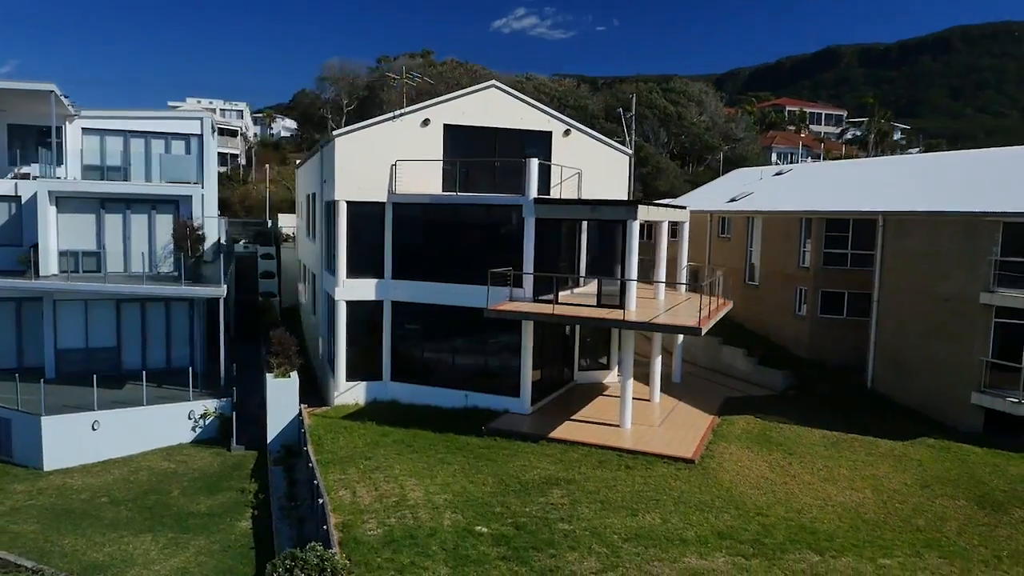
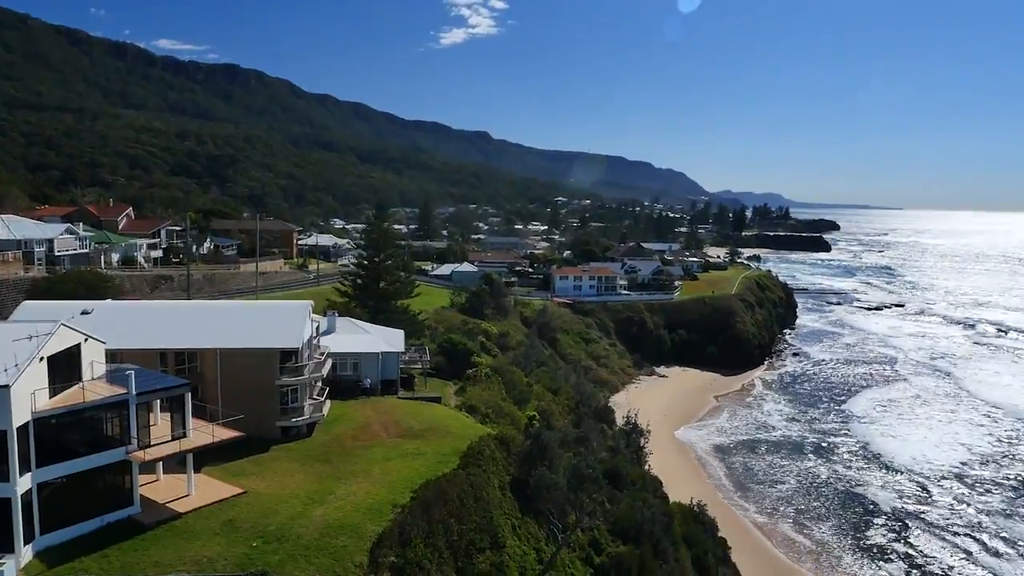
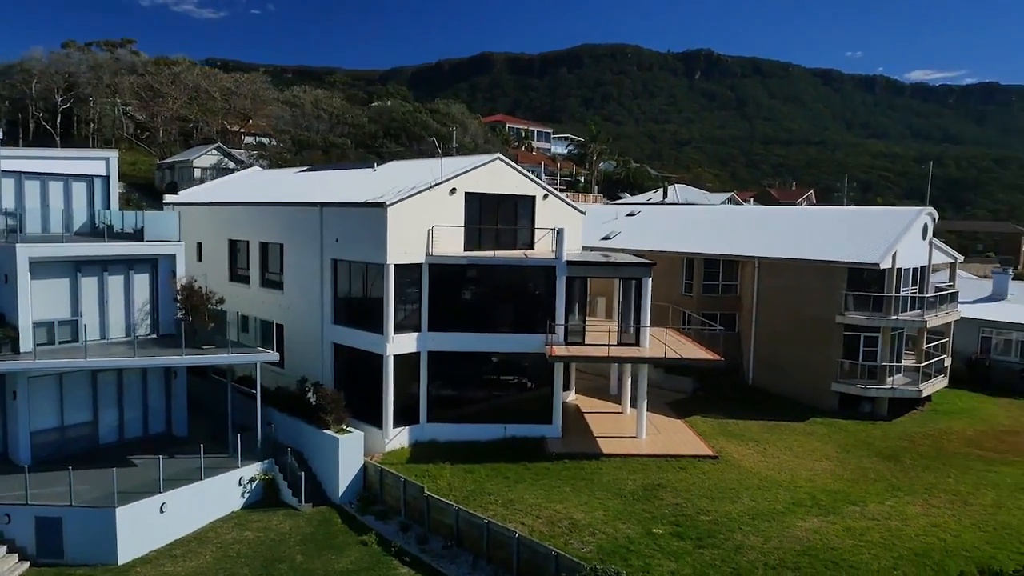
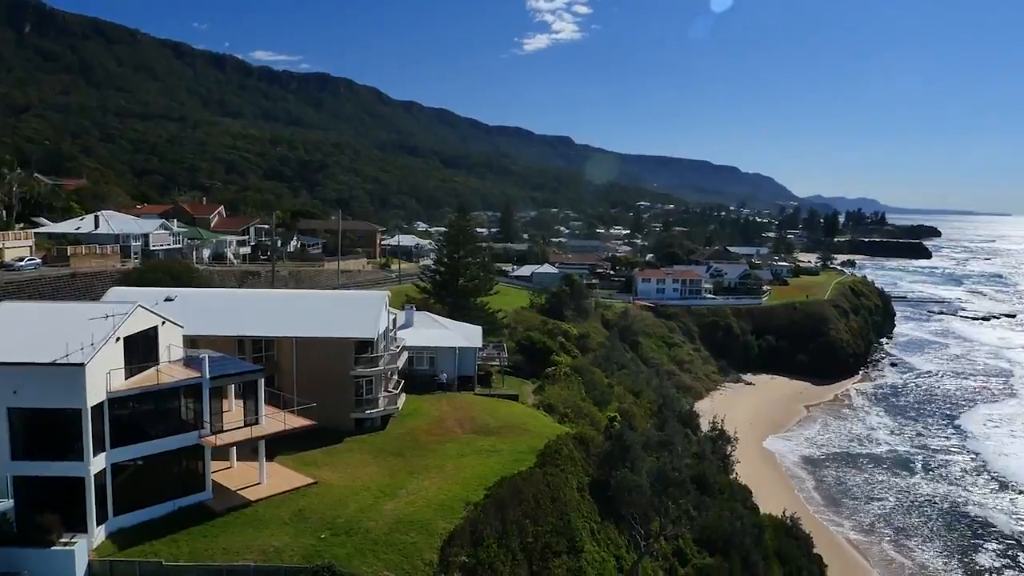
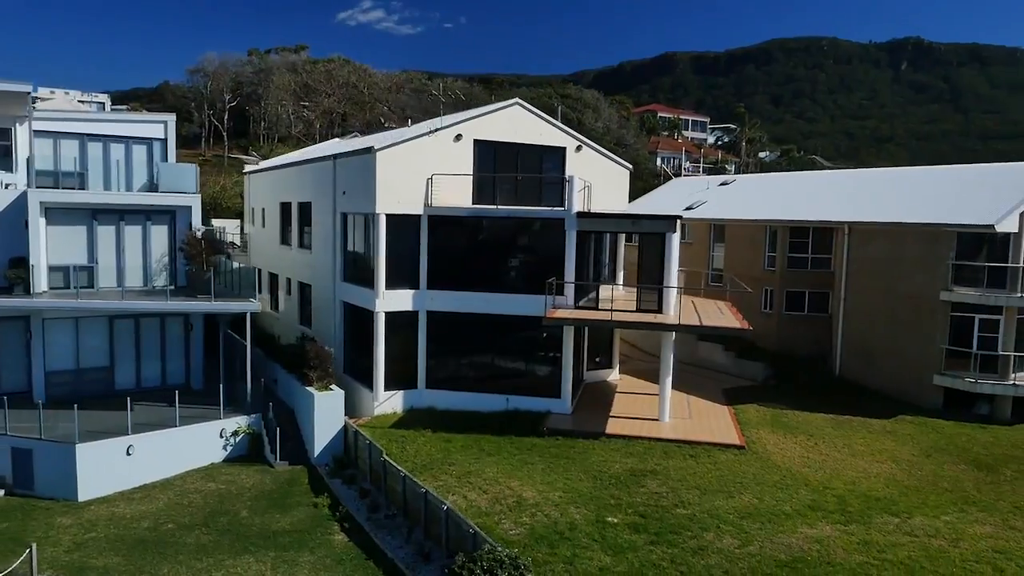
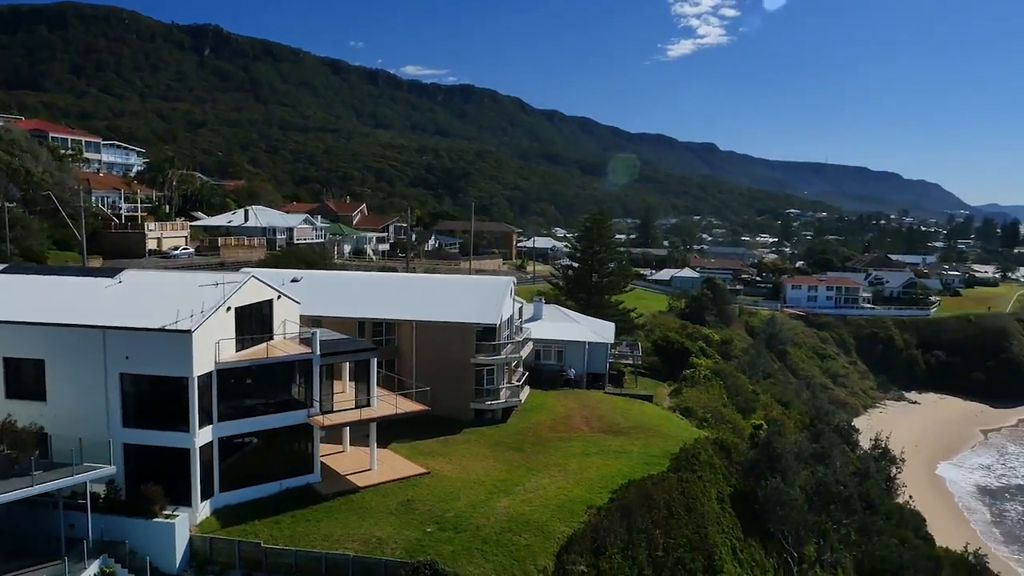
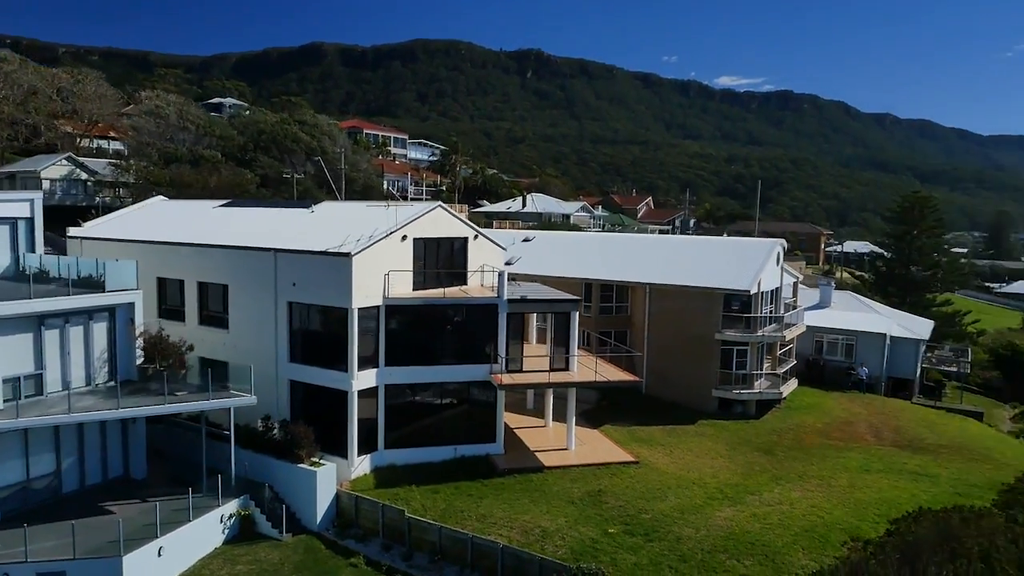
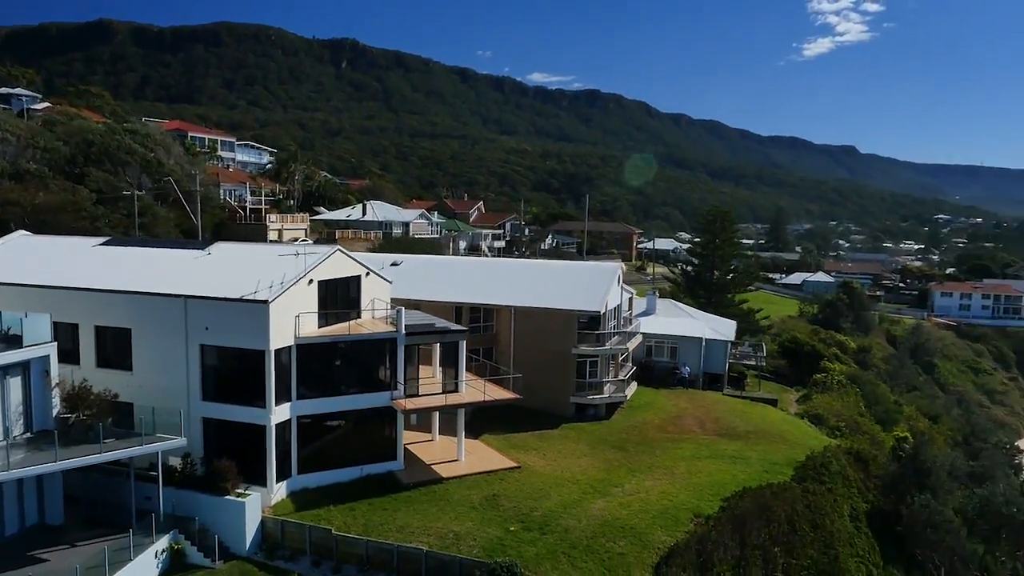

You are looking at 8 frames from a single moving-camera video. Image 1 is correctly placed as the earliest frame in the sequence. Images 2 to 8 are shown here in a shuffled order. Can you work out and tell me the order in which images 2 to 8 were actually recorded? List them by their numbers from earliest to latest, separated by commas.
5, 3, 7, 8, 6, 4, 2
